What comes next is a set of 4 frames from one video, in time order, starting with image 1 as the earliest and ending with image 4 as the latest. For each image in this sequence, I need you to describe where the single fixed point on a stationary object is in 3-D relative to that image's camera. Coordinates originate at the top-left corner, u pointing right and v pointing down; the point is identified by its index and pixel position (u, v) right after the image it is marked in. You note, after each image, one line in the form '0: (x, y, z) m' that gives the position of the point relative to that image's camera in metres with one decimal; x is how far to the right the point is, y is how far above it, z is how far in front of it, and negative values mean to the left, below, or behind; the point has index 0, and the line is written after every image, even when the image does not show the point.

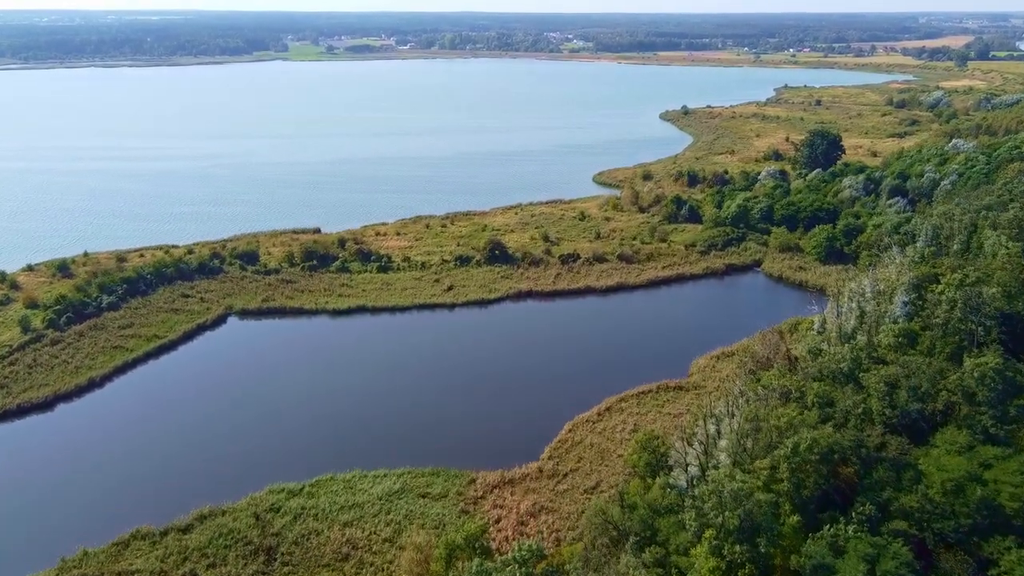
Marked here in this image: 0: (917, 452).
0: (+10.3, -4.2, +18.1) m
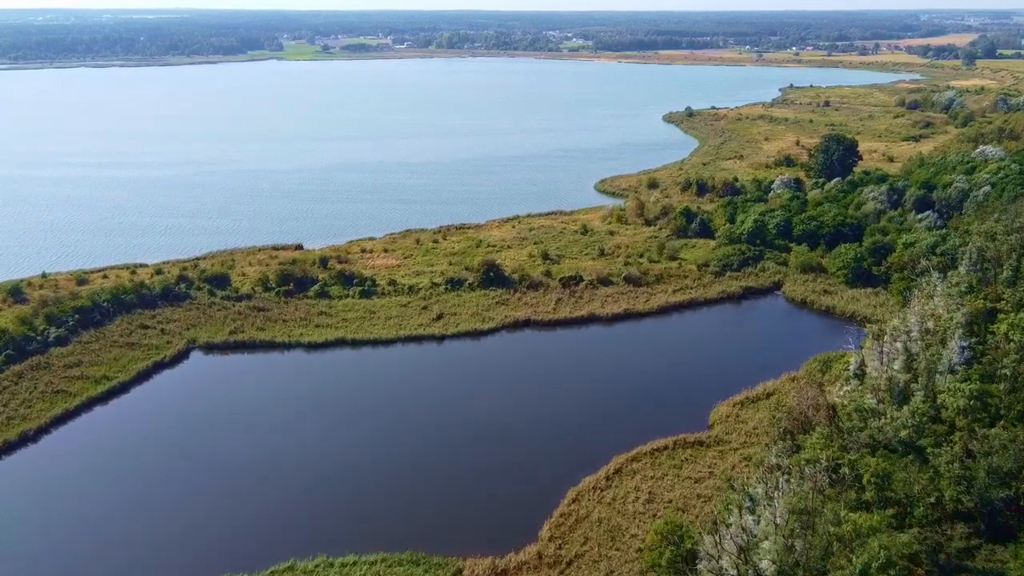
0: (+10.2, -5.5, +14.6) m
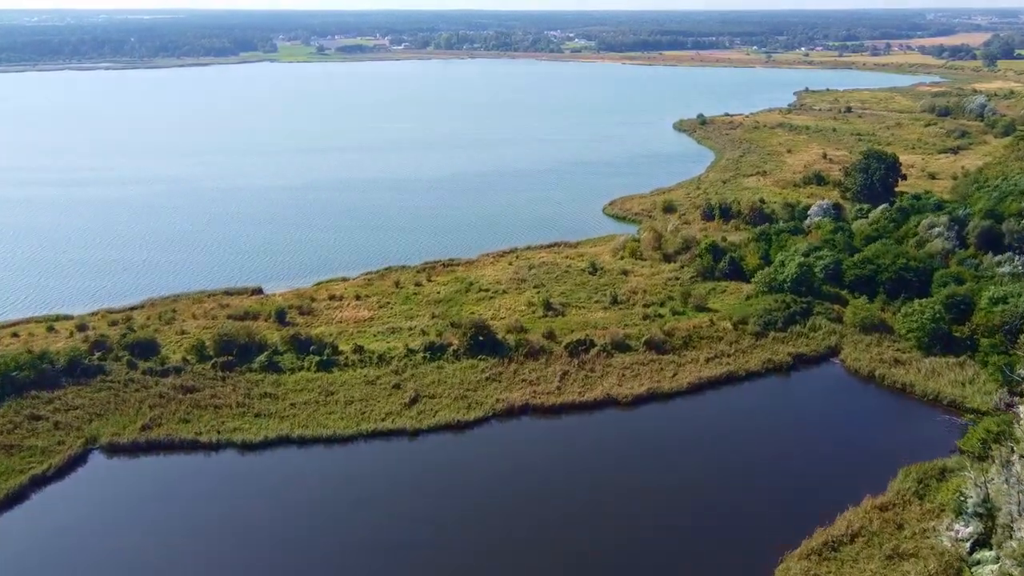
0: (+9.9, -8.3, +7.7) m
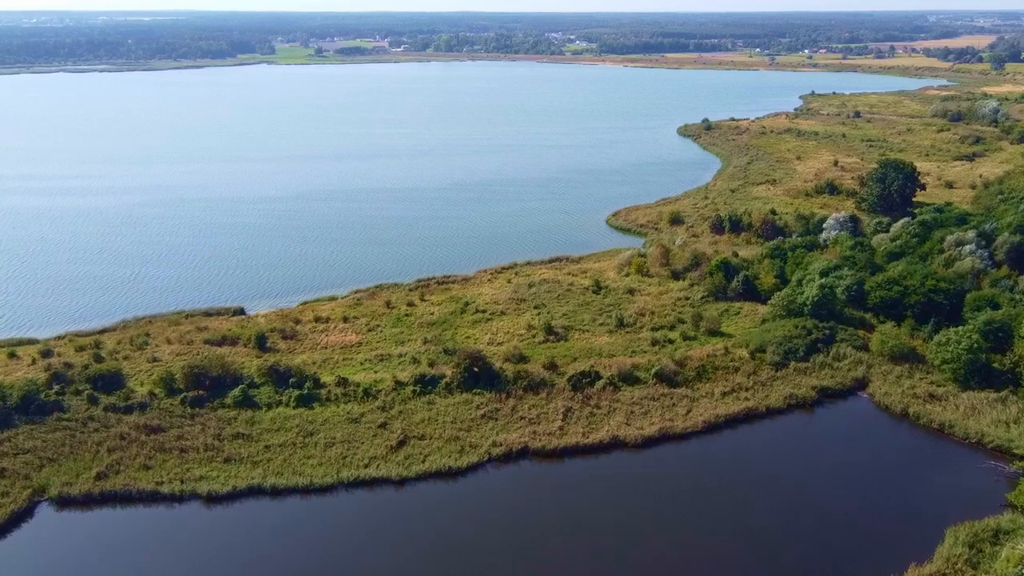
0: (+9.8, -9.3, +5.2) m
